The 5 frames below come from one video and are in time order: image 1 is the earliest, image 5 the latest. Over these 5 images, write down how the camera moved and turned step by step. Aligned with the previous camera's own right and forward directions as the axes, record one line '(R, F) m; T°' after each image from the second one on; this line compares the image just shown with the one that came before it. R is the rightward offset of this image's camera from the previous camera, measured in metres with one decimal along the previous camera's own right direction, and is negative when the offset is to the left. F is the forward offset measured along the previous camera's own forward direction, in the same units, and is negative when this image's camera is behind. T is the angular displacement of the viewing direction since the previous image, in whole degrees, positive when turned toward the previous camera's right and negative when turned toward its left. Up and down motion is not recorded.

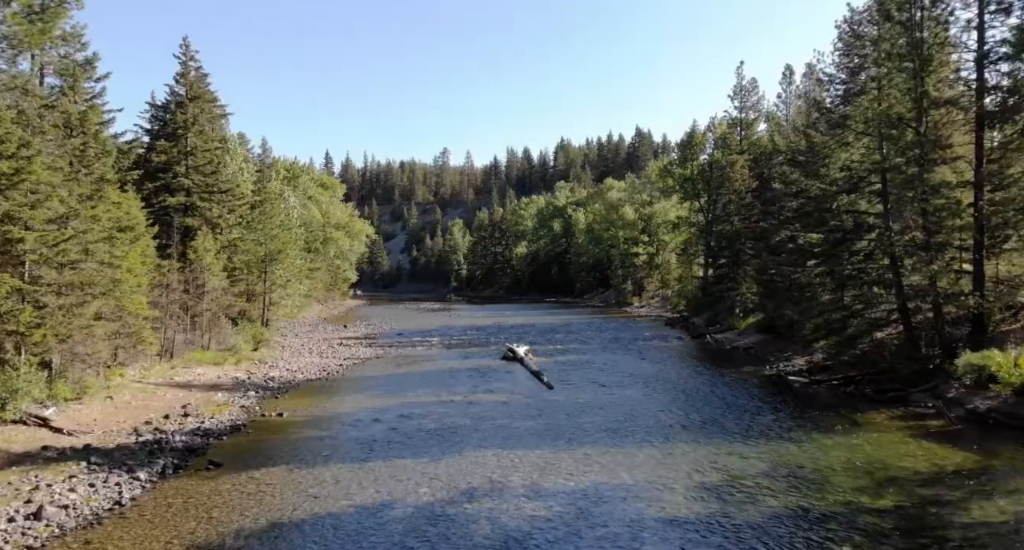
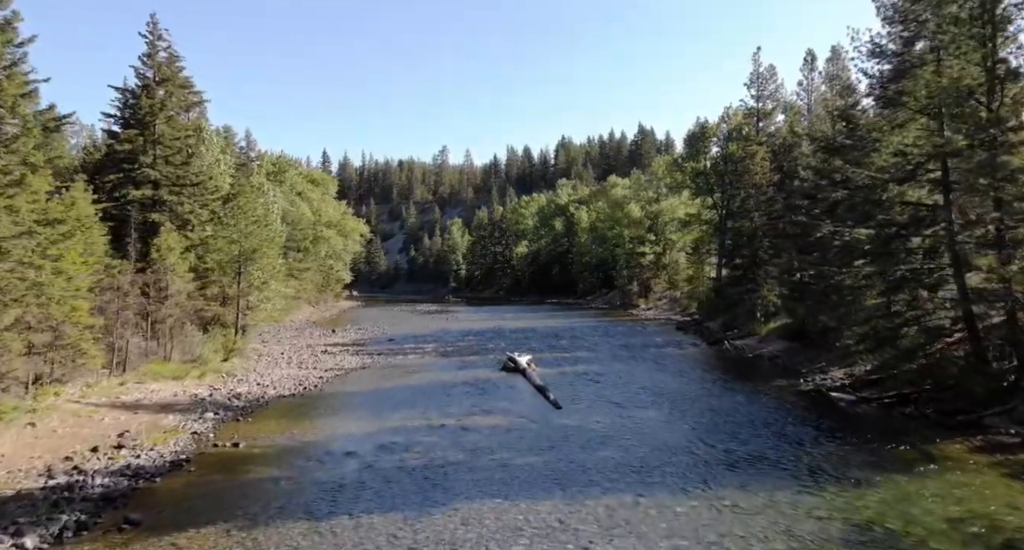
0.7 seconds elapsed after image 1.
(0.0, +4.0) m; 0°
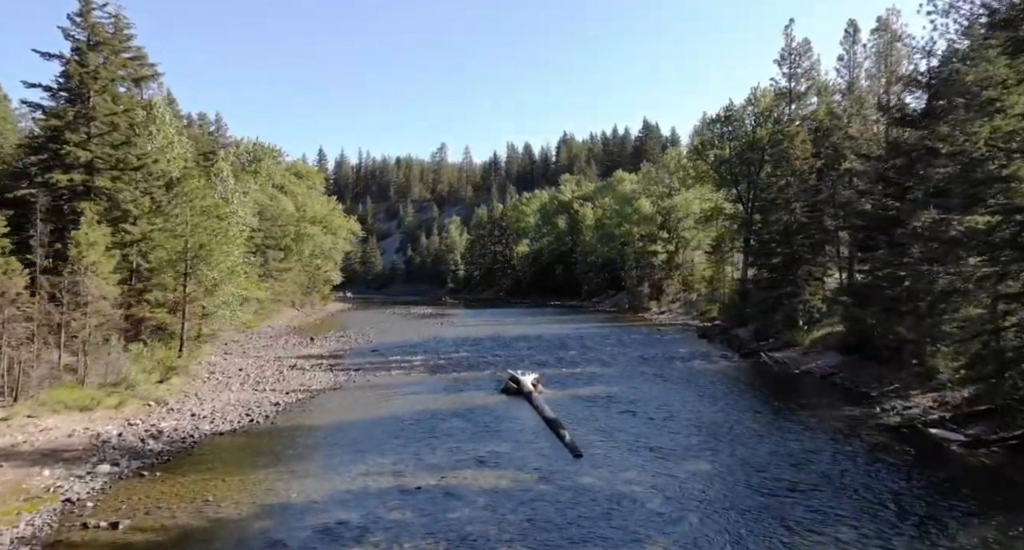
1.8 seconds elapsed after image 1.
(-0.1, +6.3) m; 0°
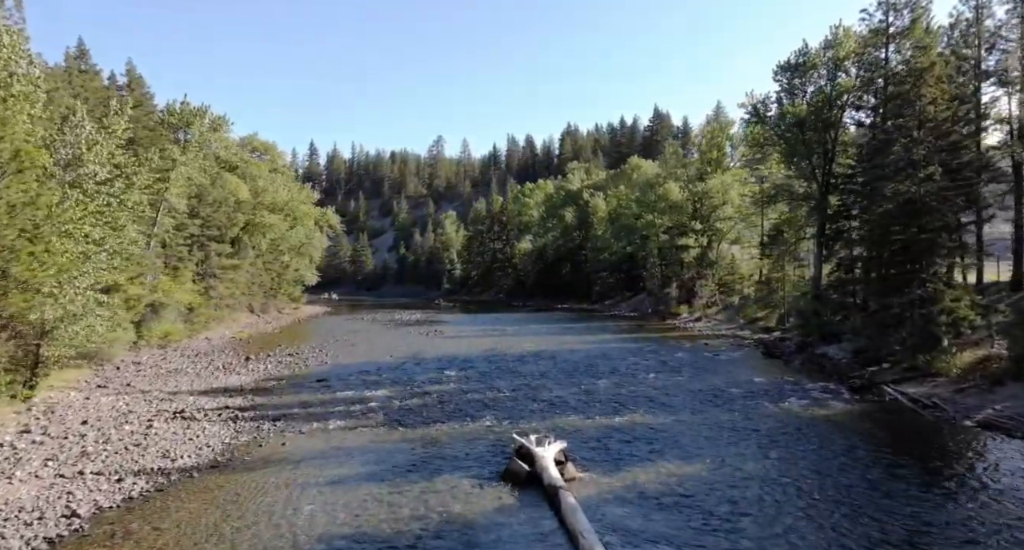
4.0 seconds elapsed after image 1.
(-0.2, +12.4) m; 0°
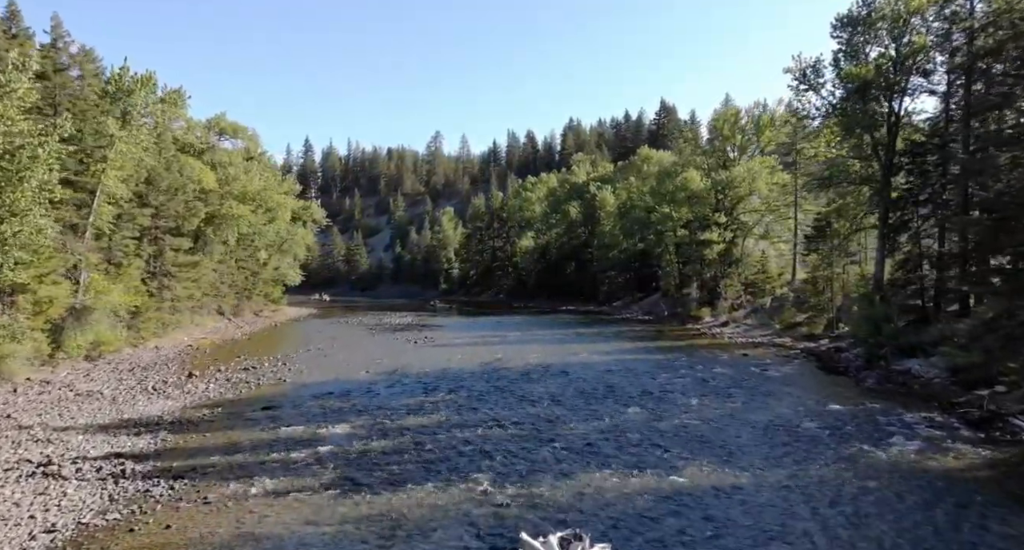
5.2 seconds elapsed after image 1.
(-0.1, +6.7) m; 0°
